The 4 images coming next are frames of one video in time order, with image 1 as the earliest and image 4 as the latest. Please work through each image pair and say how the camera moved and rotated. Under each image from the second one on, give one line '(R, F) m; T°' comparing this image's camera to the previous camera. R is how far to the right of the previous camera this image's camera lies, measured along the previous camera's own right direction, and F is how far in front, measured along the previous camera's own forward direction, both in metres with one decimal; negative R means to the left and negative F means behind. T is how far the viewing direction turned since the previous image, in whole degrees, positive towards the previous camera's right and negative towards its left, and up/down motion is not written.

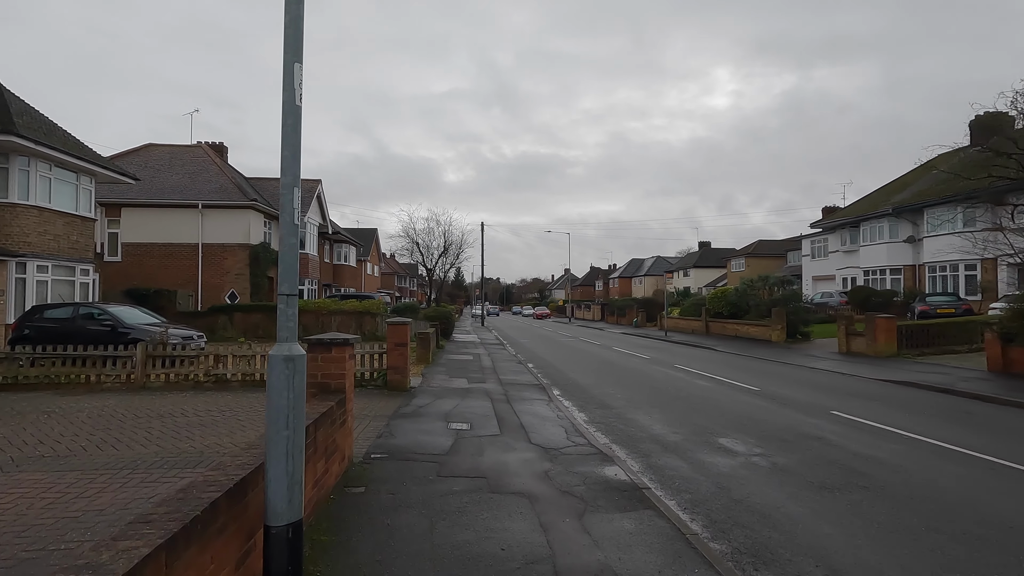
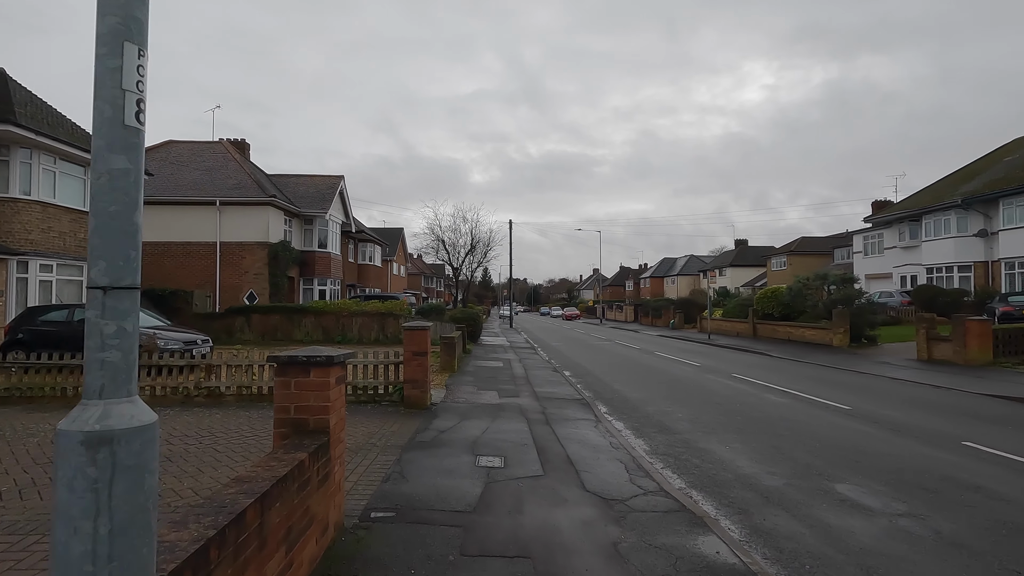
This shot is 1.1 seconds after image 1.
(-0.2, +1.8) m; -3°
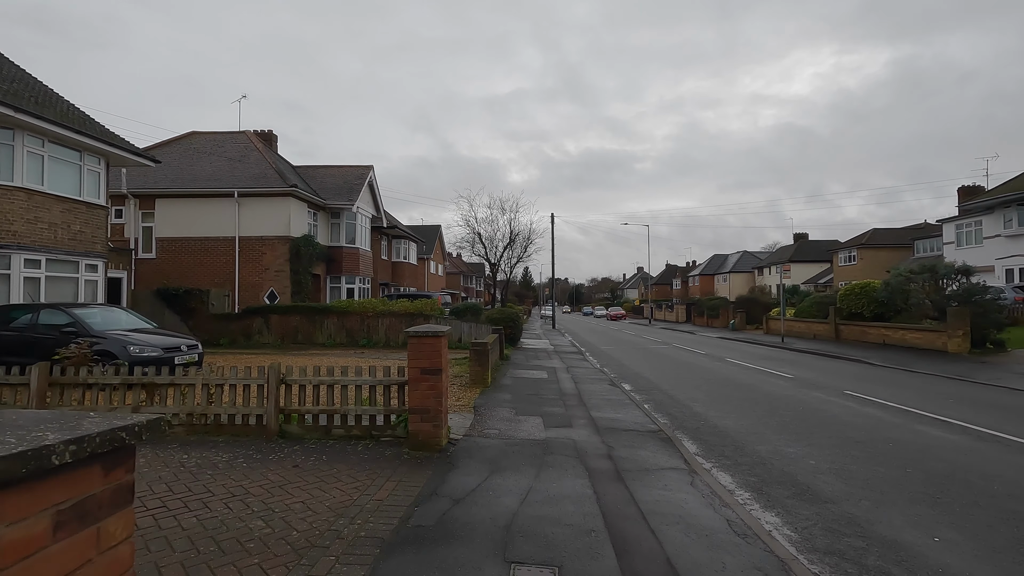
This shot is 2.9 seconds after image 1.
(-0.1, +2.9) m; -4°
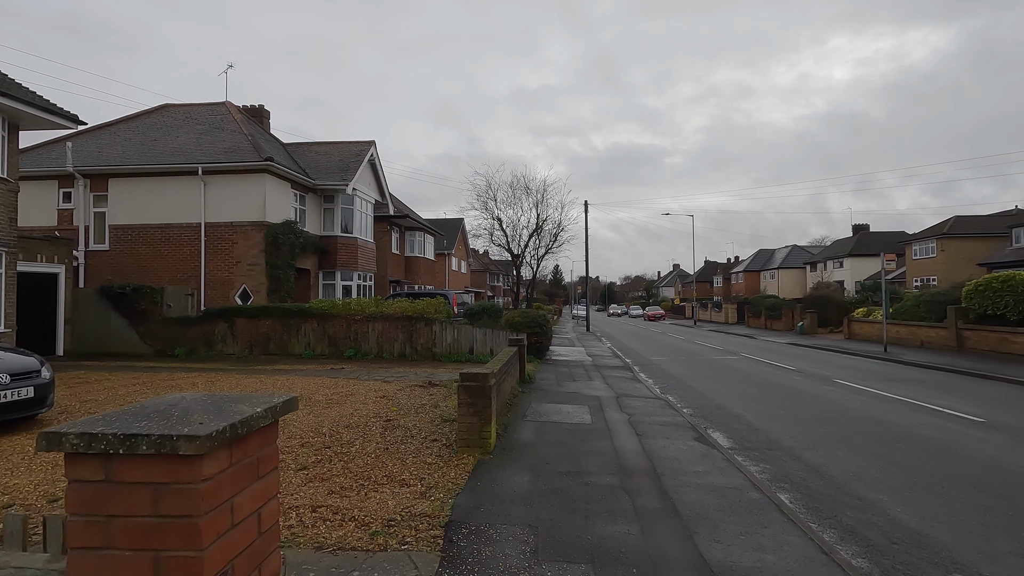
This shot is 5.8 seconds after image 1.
(+0.1, +4.8) m; -3°
